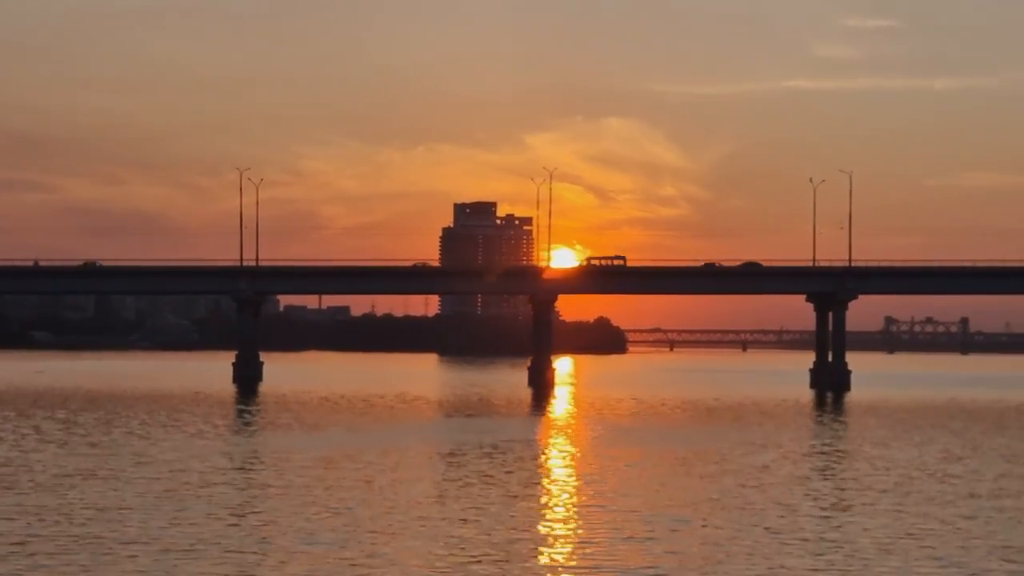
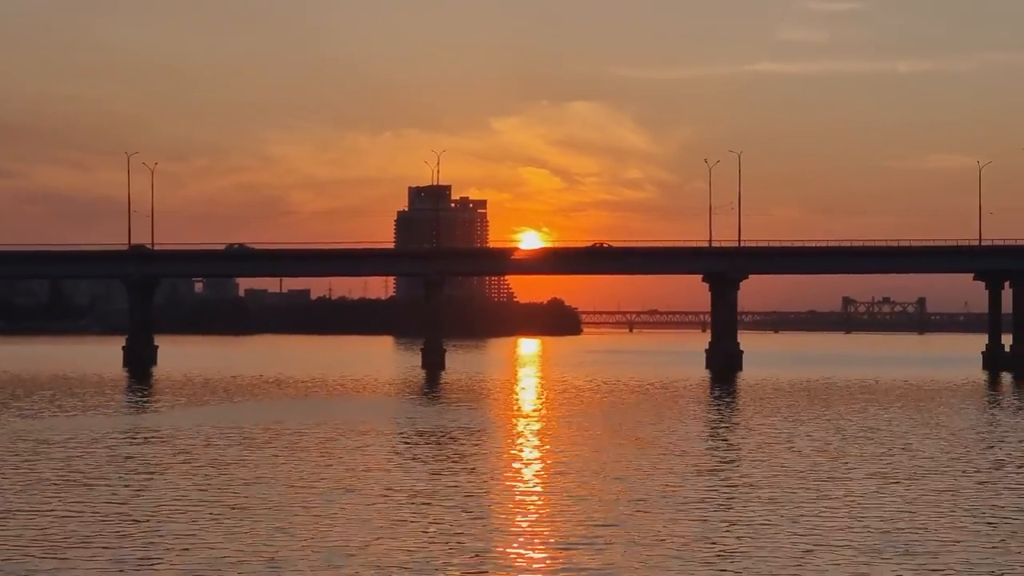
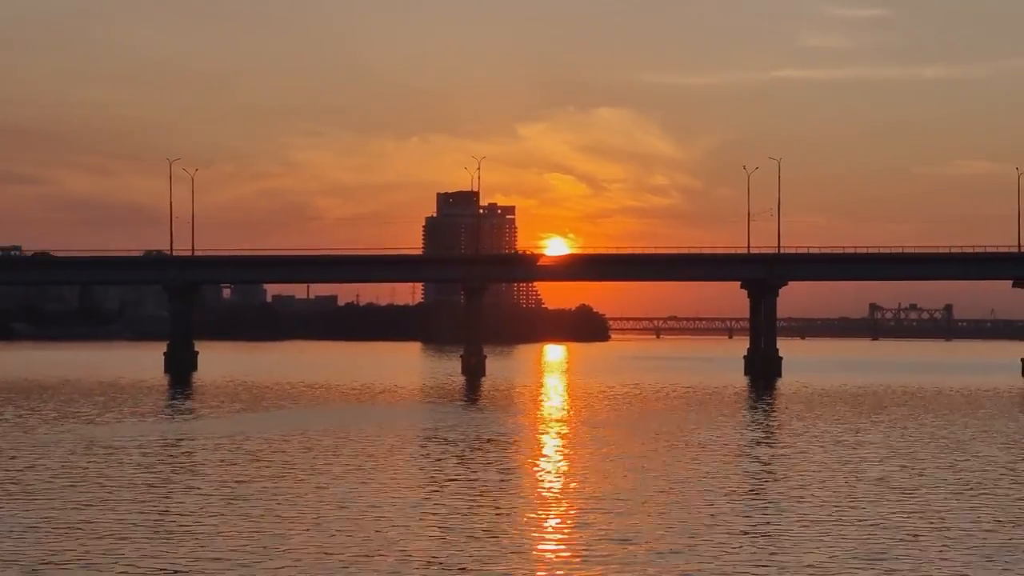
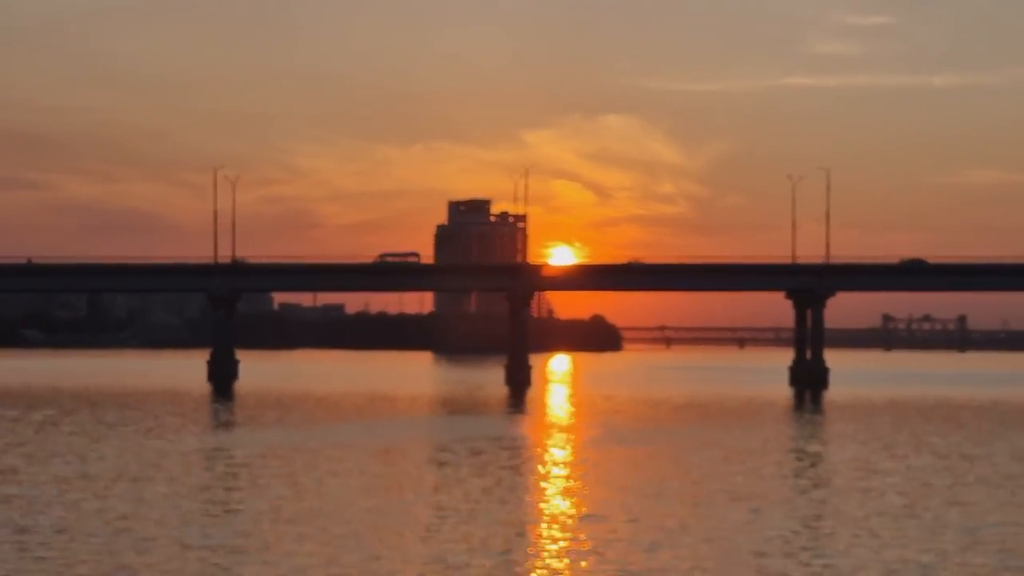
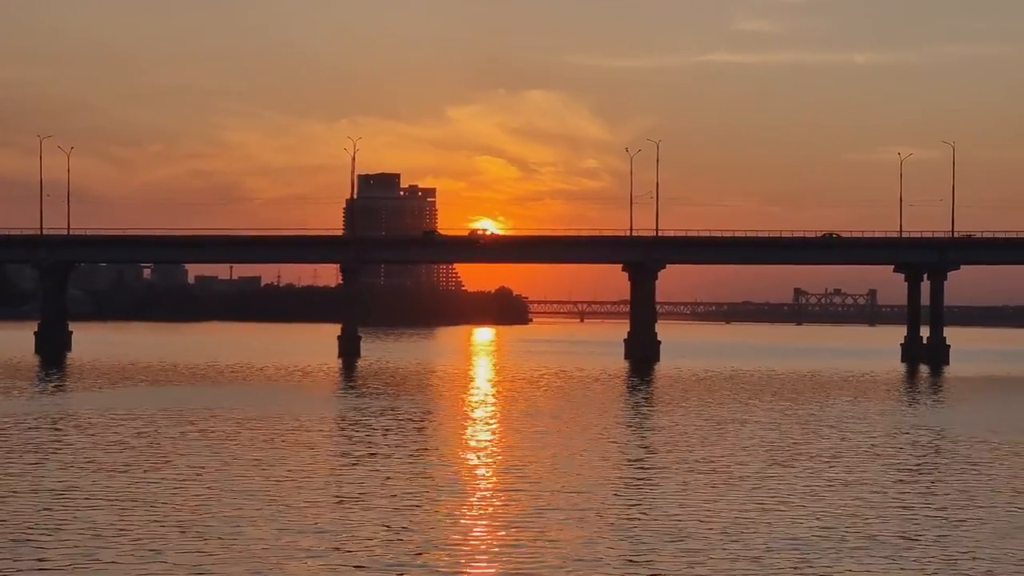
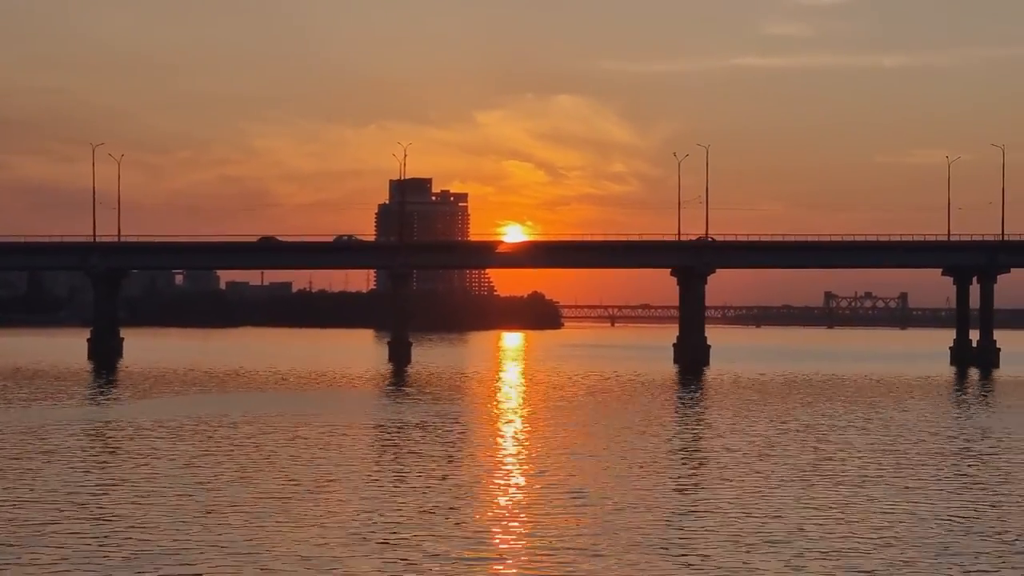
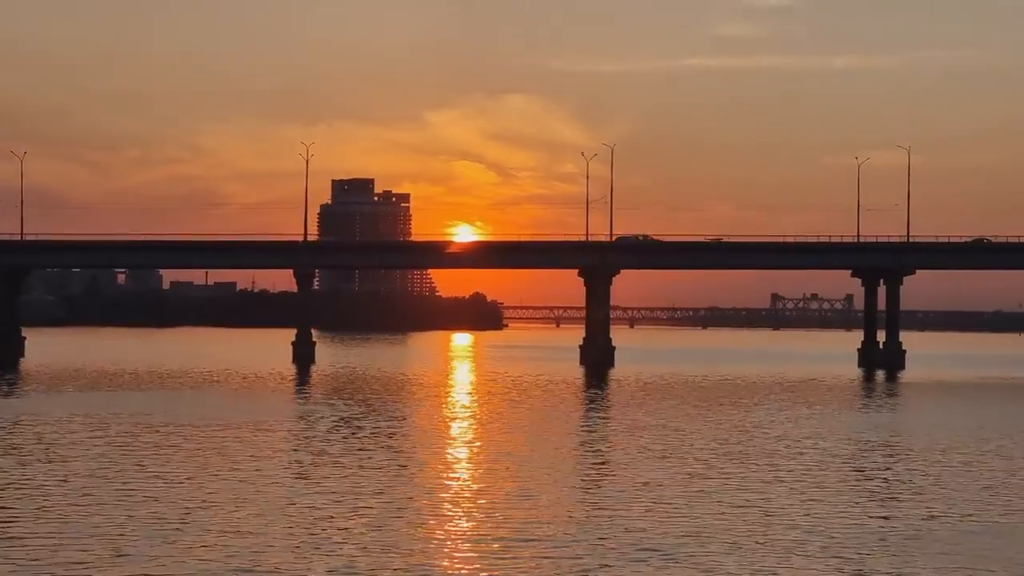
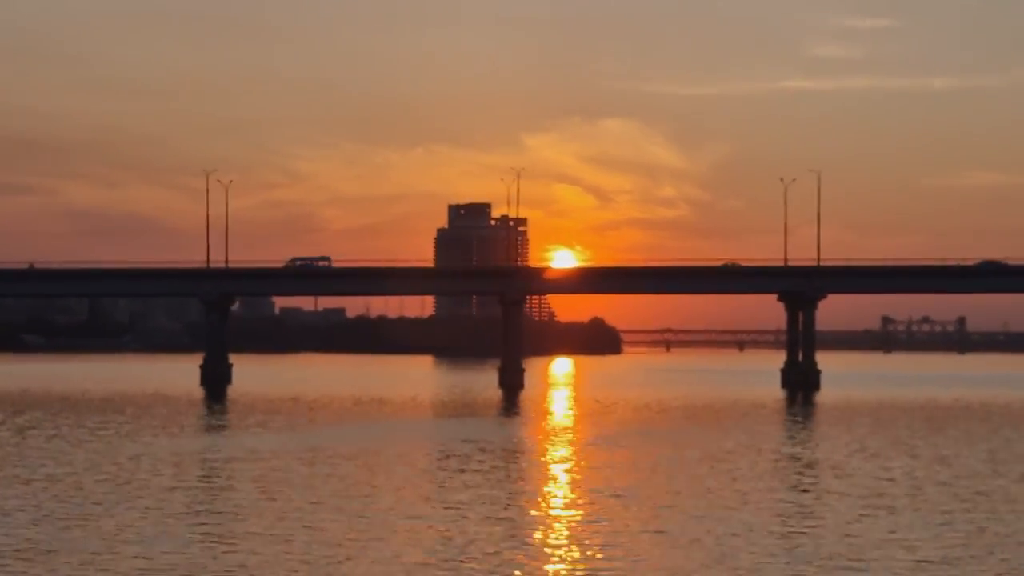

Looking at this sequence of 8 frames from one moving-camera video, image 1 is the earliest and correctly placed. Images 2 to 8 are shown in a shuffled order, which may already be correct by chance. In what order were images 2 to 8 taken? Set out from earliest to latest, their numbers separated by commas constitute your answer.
4, 8, 3, 2, 6, 5, 7
